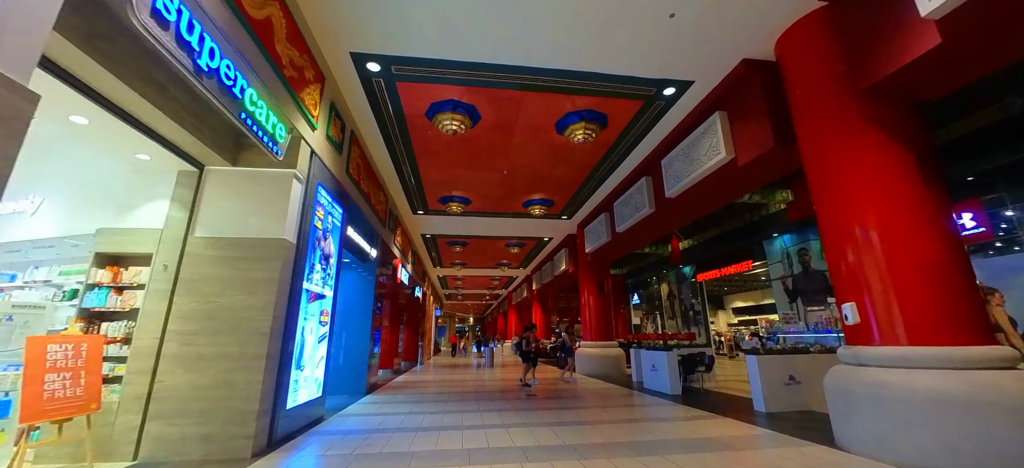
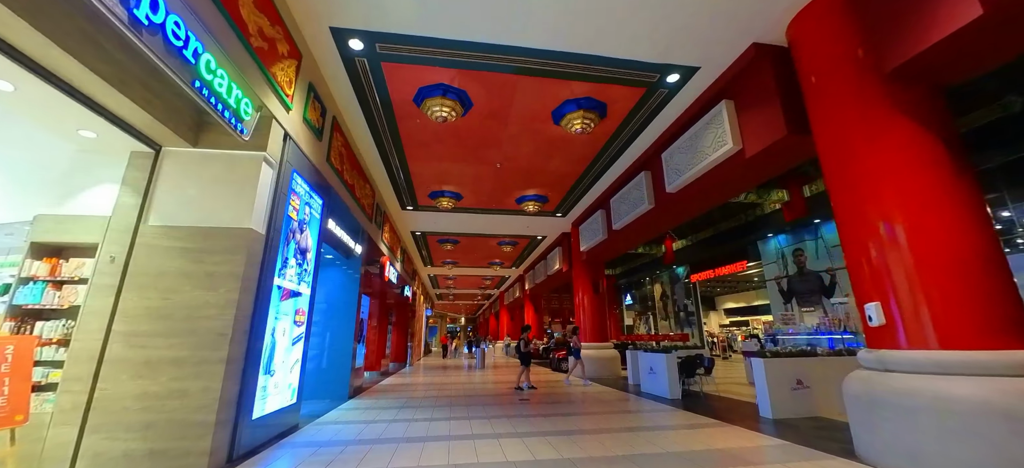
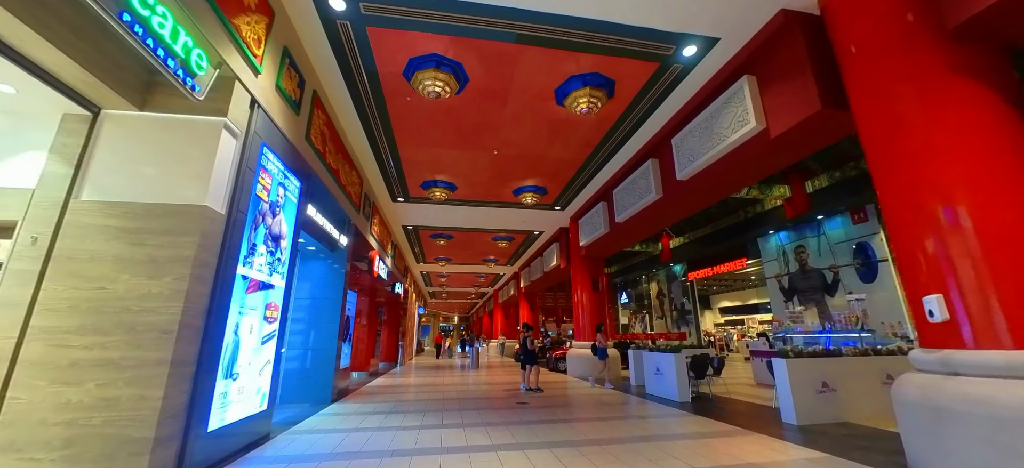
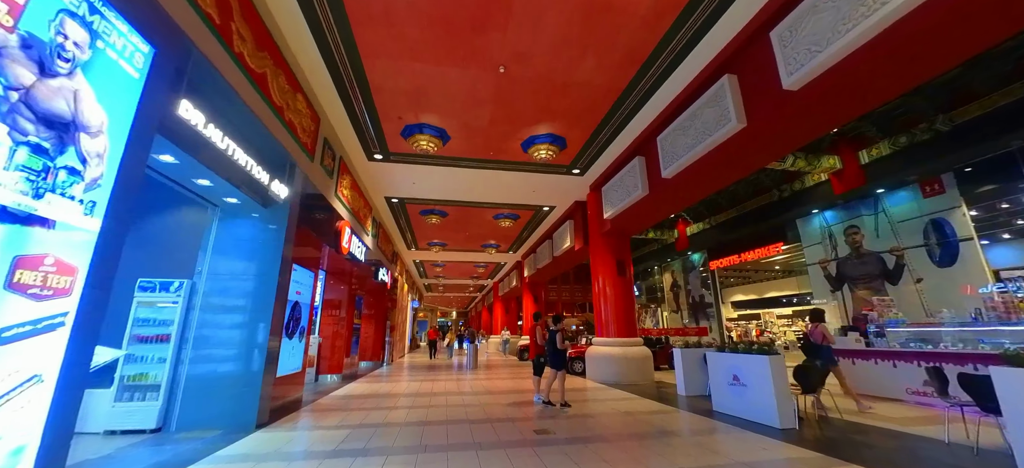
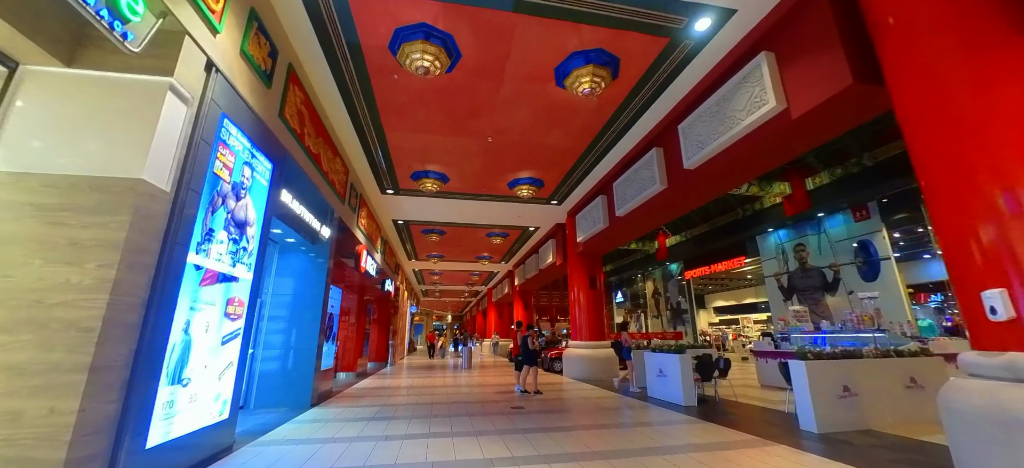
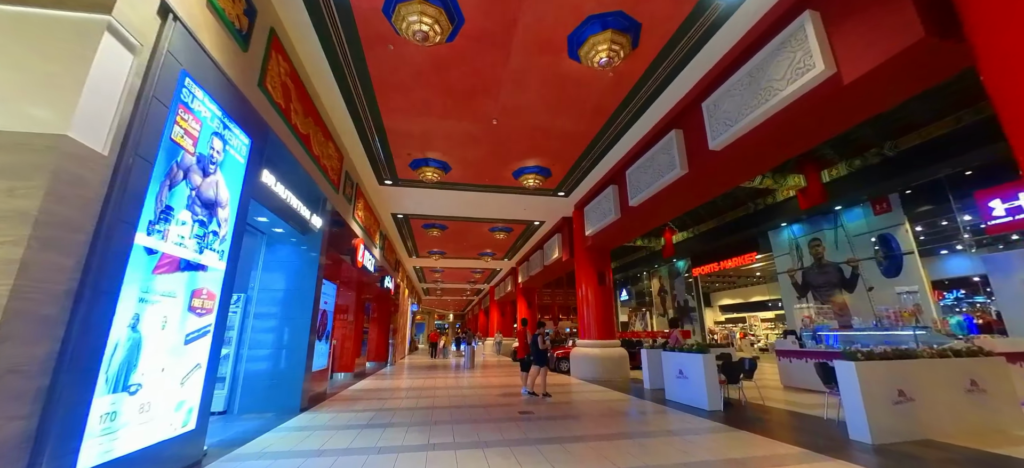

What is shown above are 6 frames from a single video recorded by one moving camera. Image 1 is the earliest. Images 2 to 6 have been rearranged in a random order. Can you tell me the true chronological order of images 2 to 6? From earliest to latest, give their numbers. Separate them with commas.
2, 3, 5, 6, 4
